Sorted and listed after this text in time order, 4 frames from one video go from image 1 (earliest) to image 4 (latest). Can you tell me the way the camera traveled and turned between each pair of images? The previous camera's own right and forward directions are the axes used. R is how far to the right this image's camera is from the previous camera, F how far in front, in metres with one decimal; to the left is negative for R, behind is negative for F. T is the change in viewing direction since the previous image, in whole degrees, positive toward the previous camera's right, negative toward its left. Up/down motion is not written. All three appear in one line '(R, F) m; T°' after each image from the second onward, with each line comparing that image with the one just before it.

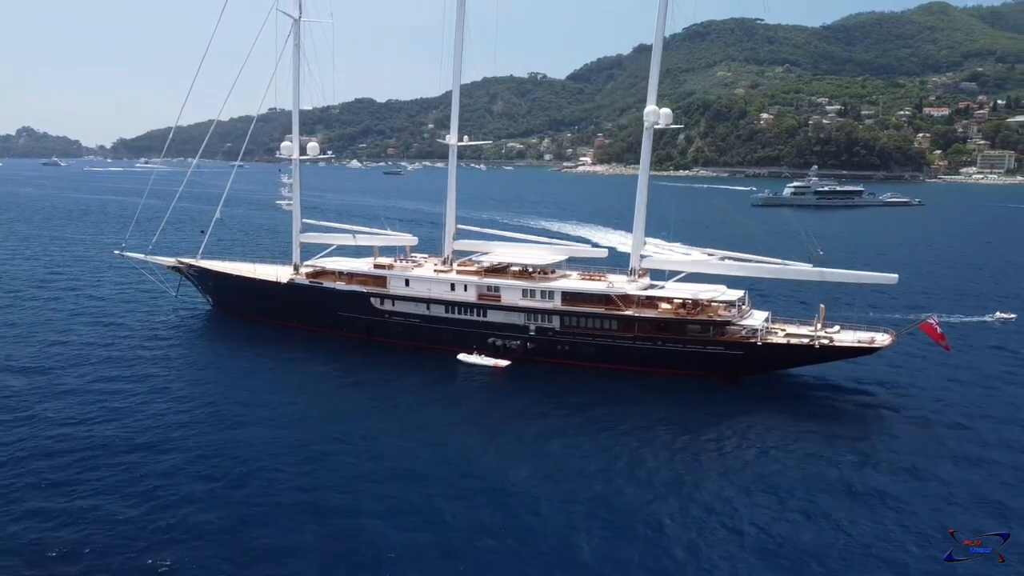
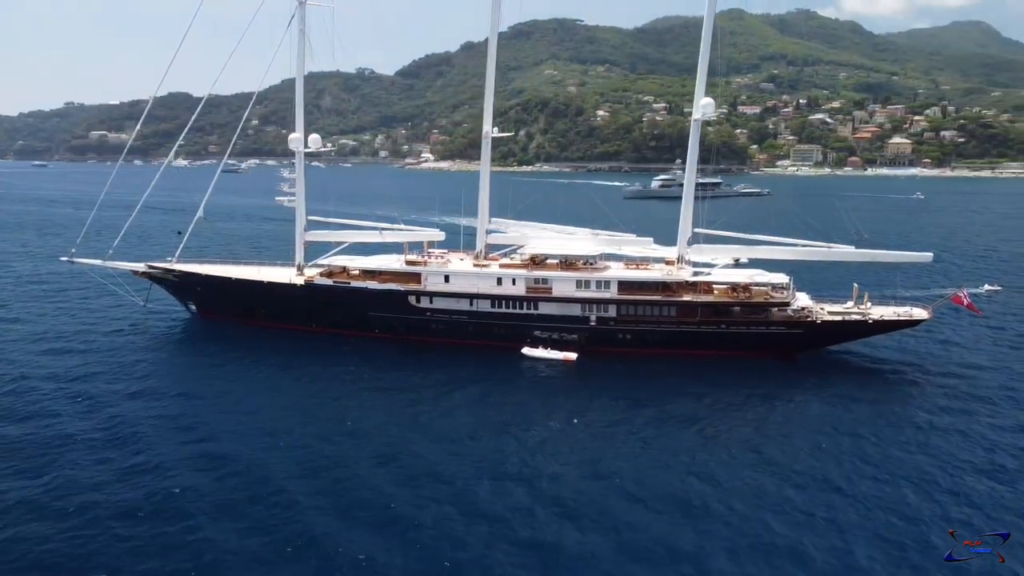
(-8.8, +1.2) m; +12°
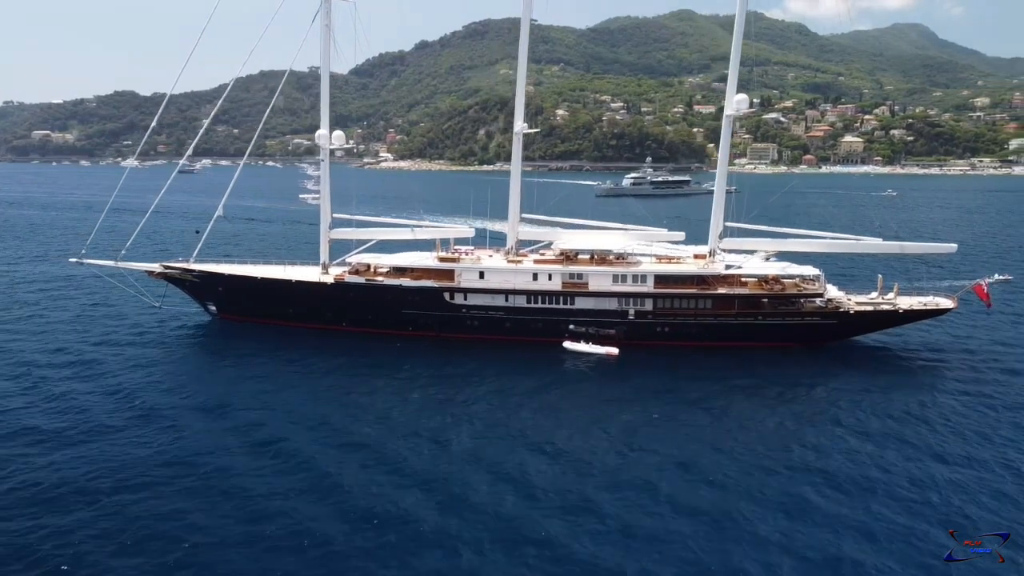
(-3.3, 0.0) m; +3°
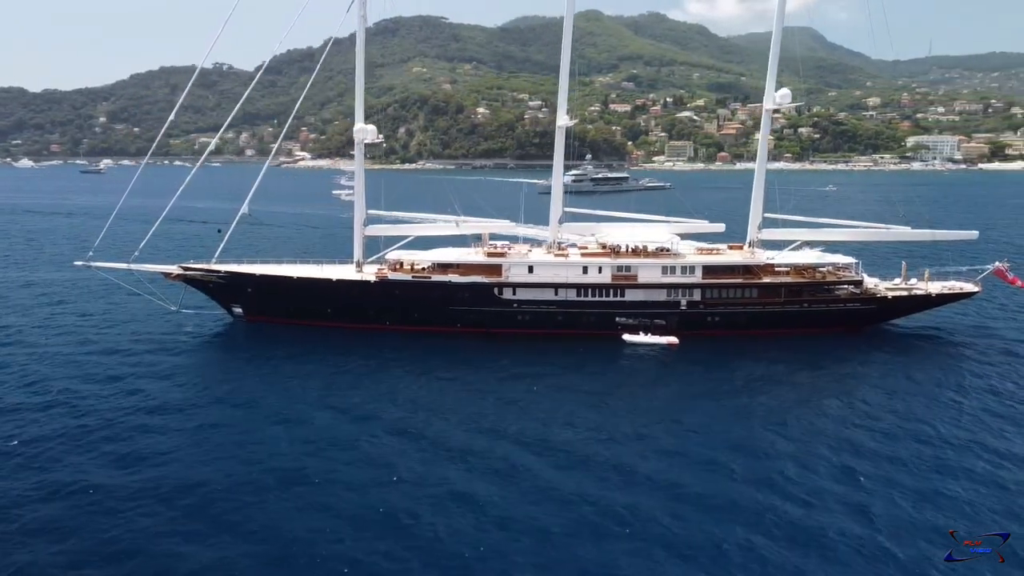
(-5.7, +0.4) m; +6°
